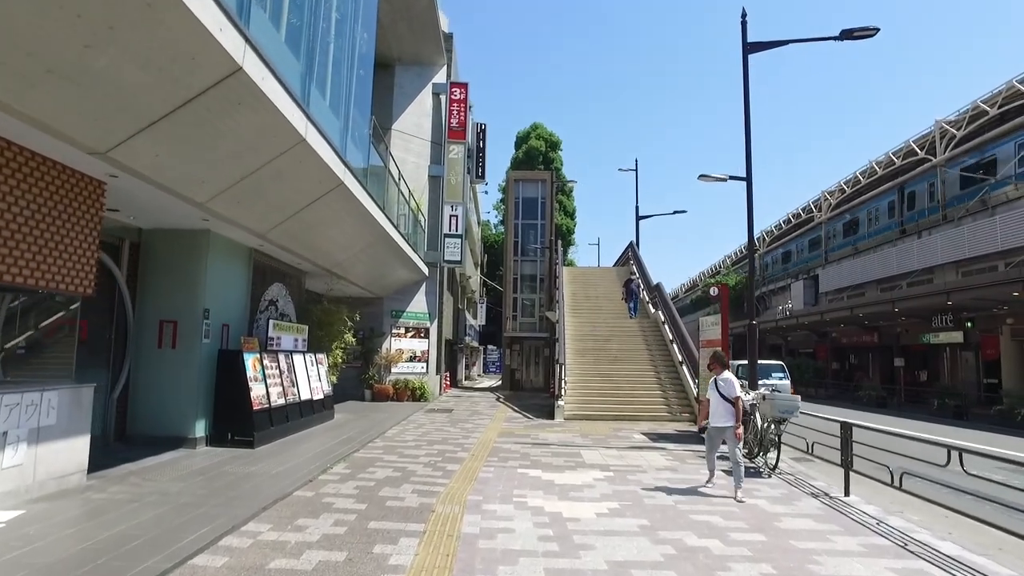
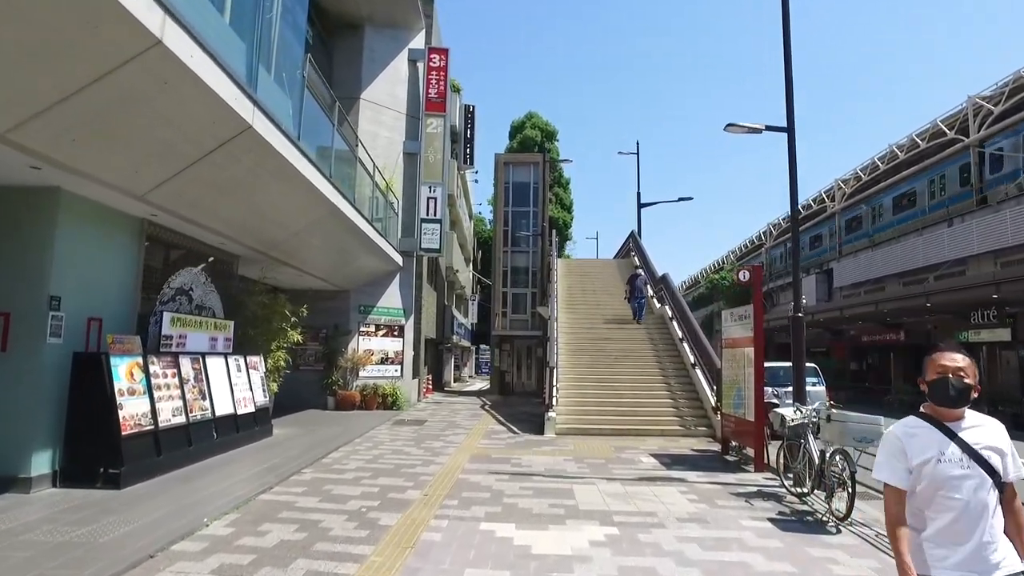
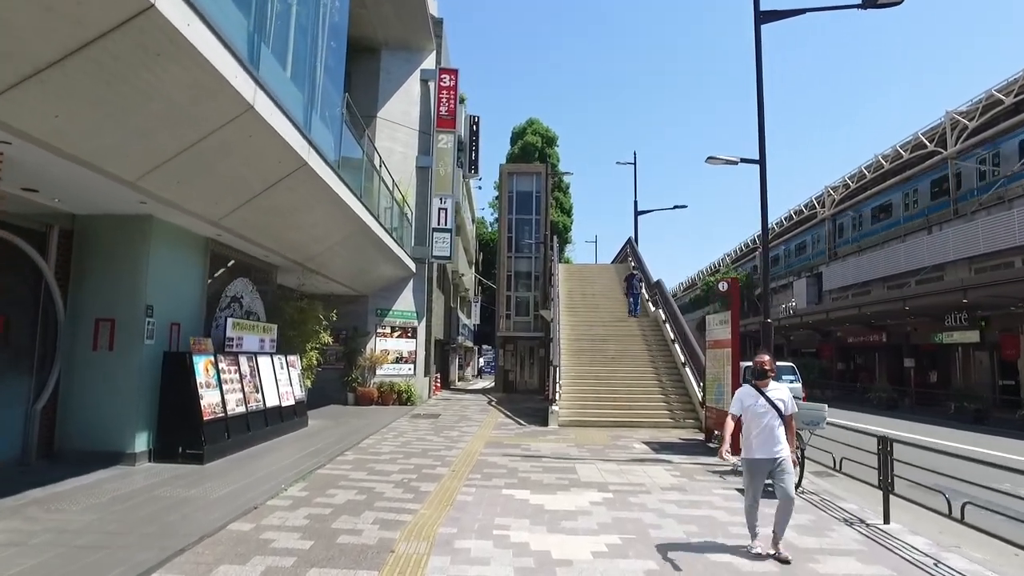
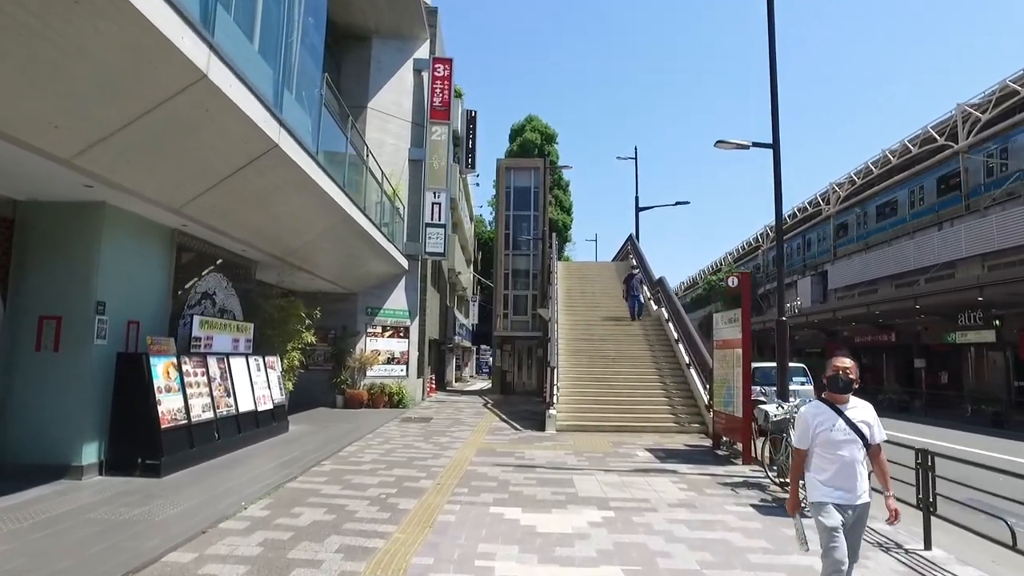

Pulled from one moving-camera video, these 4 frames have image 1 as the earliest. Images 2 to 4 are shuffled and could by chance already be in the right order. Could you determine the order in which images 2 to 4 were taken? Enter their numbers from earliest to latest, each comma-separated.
3, 4, 2
